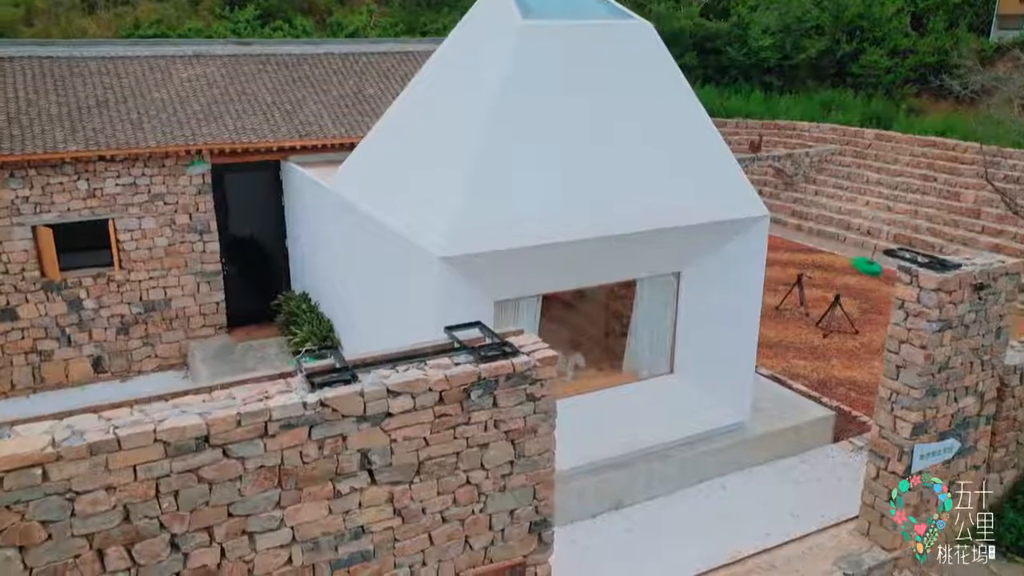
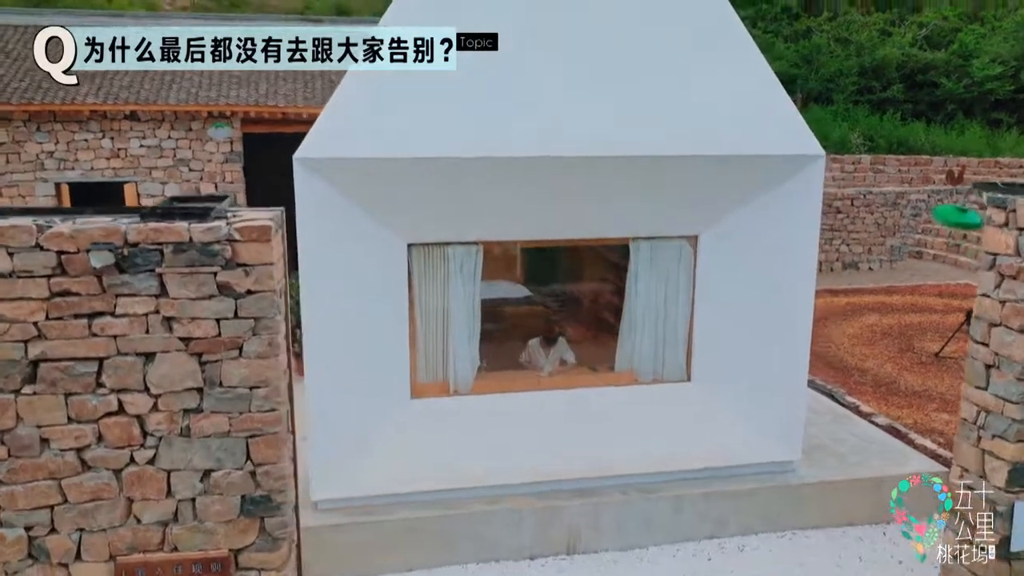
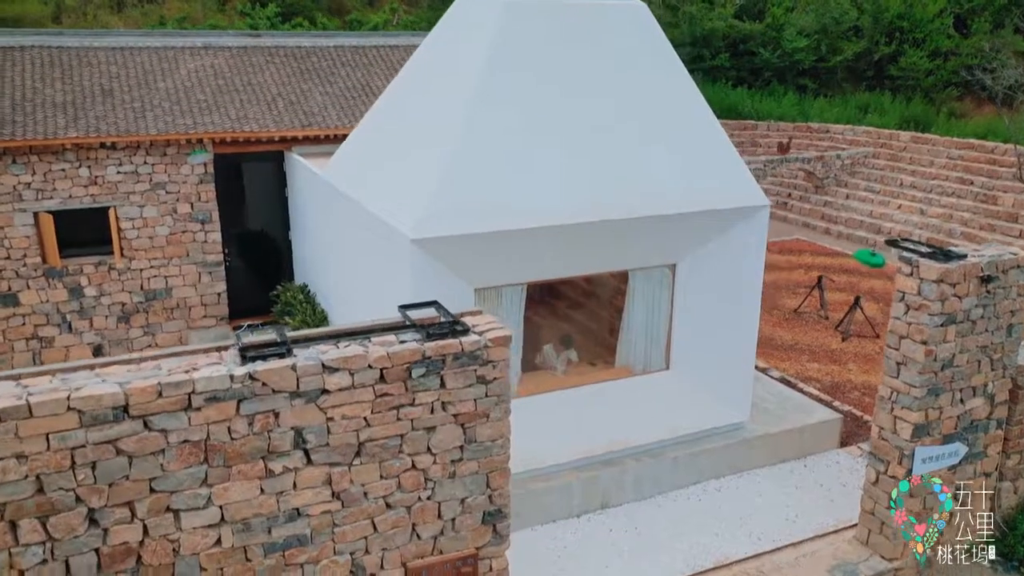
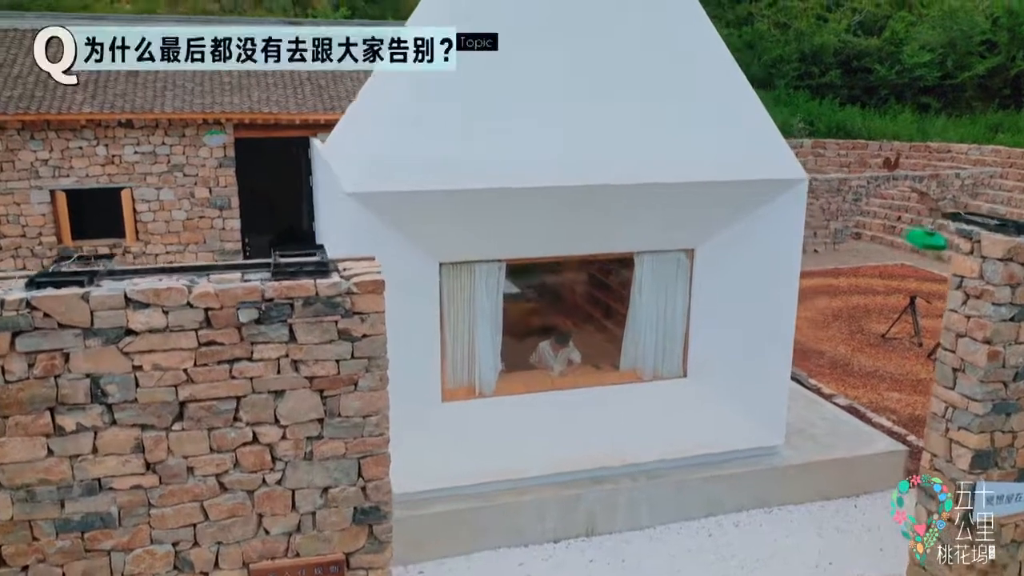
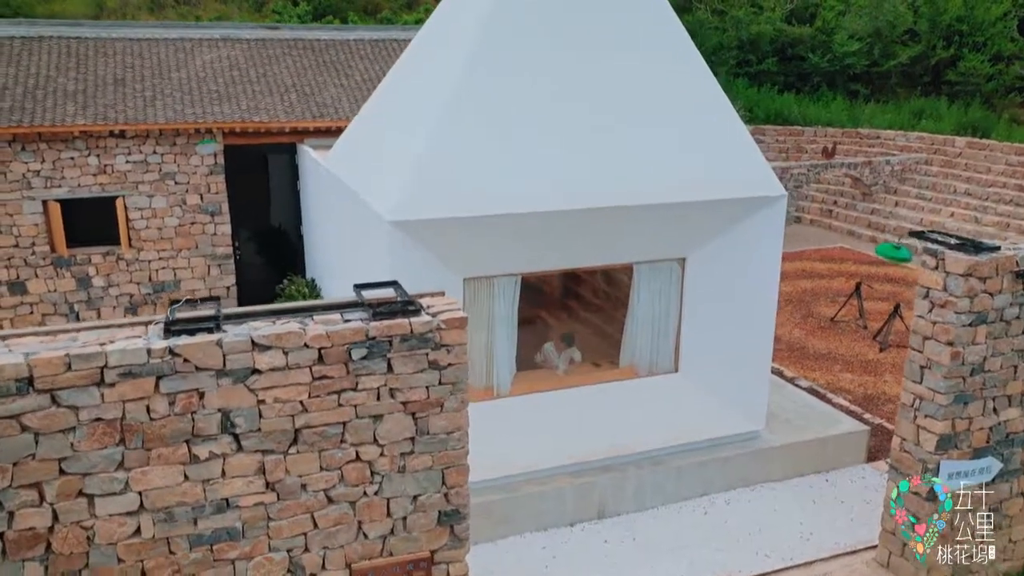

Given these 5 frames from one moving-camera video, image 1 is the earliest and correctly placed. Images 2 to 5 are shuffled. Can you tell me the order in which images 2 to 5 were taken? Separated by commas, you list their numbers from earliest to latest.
3, 5, 4, 2
